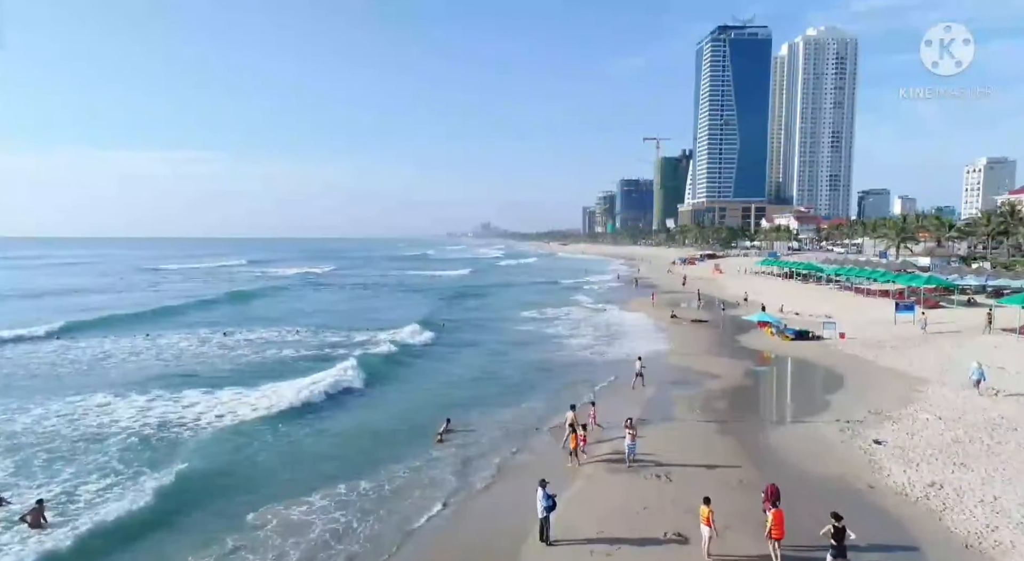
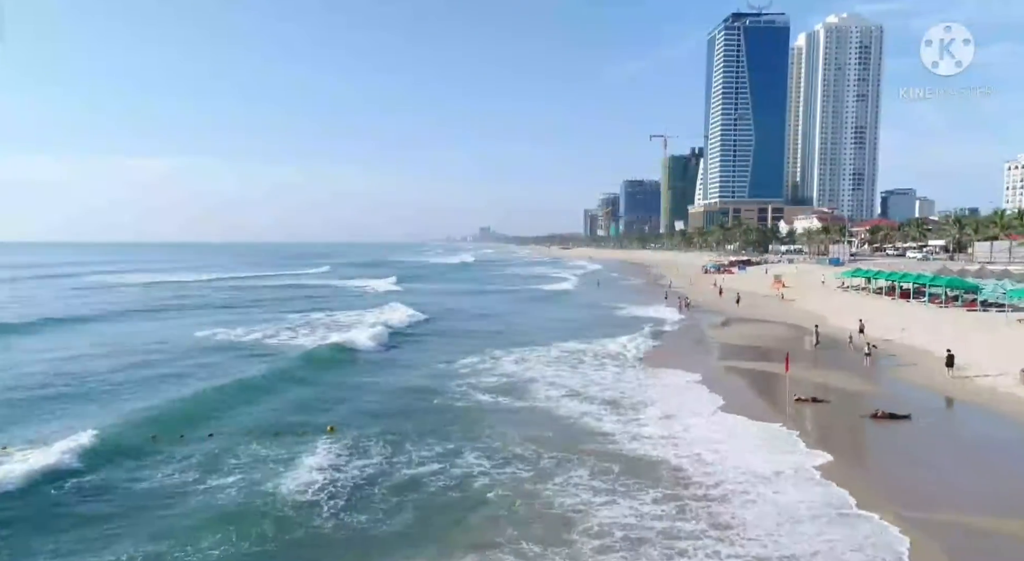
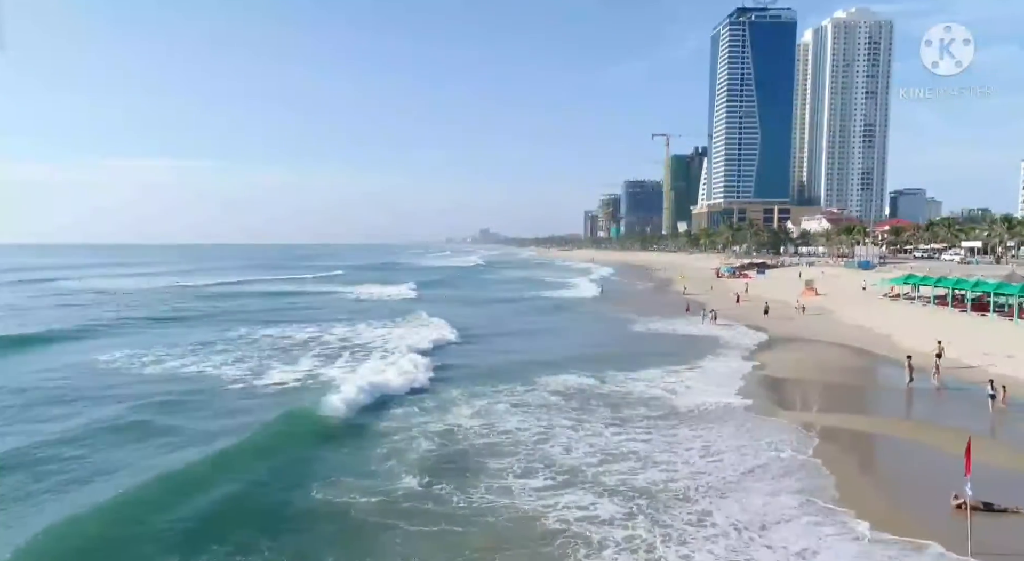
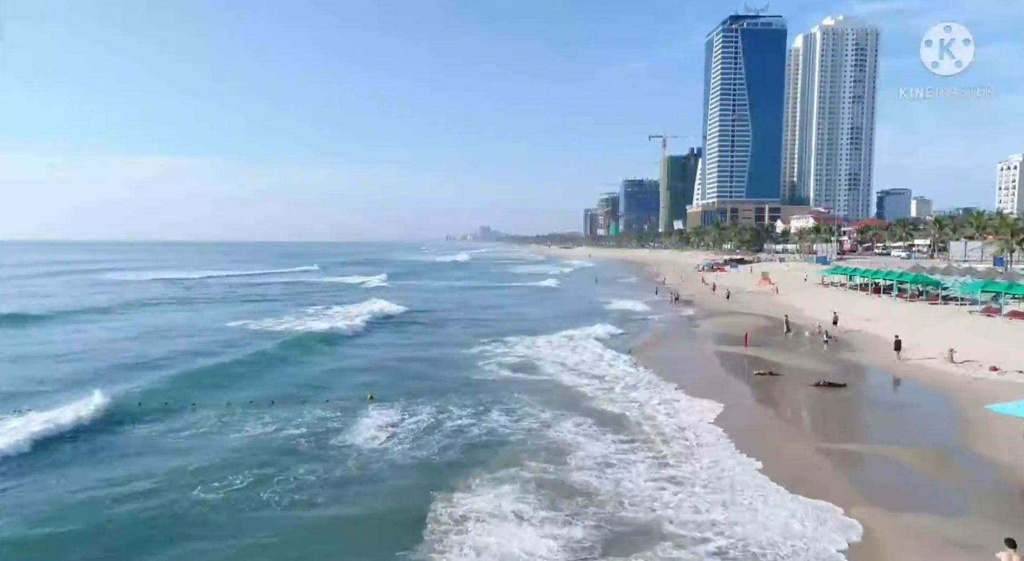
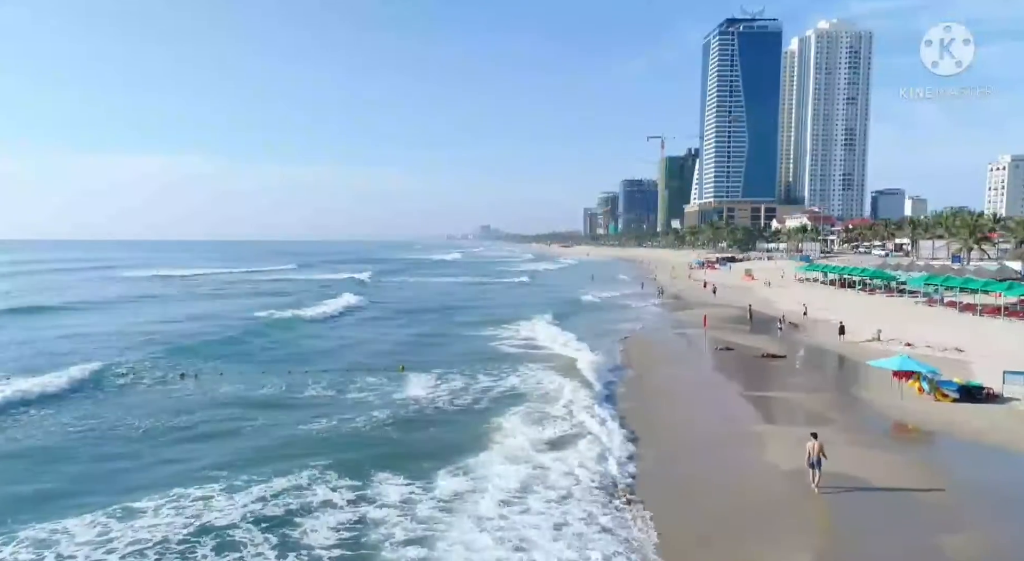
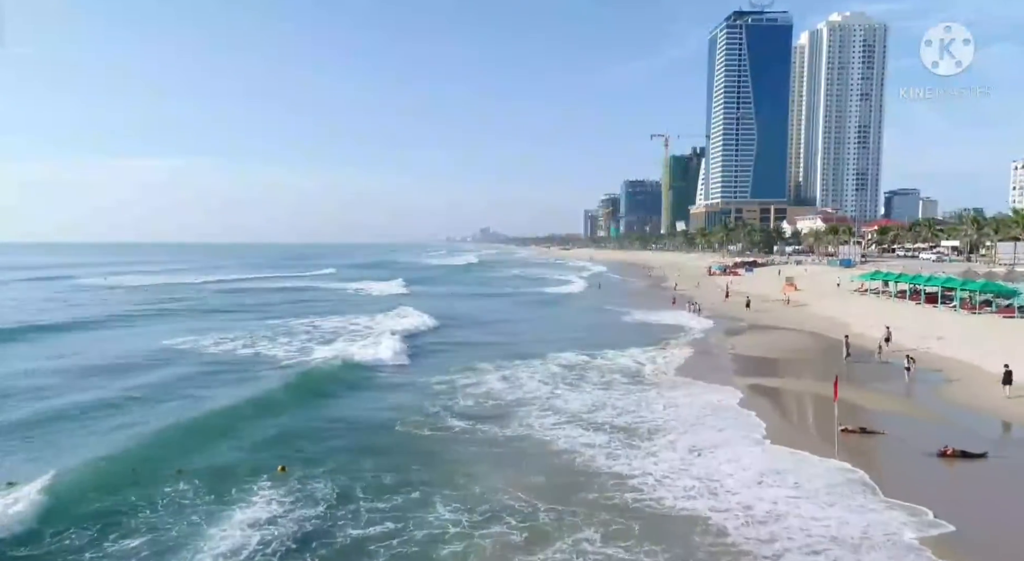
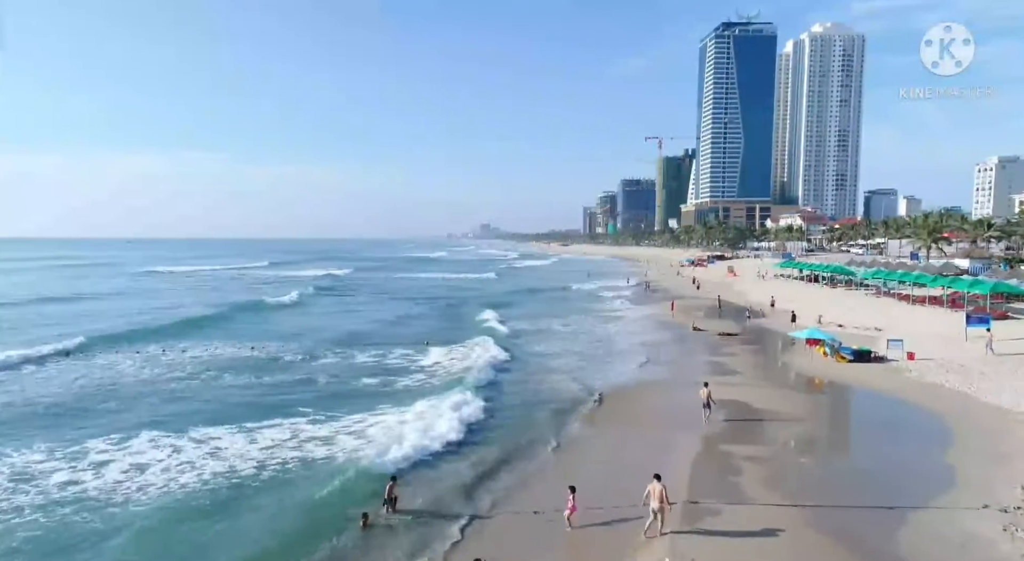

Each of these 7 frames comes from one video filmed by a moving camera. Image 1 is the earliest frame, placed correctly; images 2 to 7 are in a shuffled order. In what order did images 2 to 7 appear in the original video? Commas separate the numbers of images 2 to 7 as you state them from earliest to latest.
7, 5, 4, 2, 6, 3
